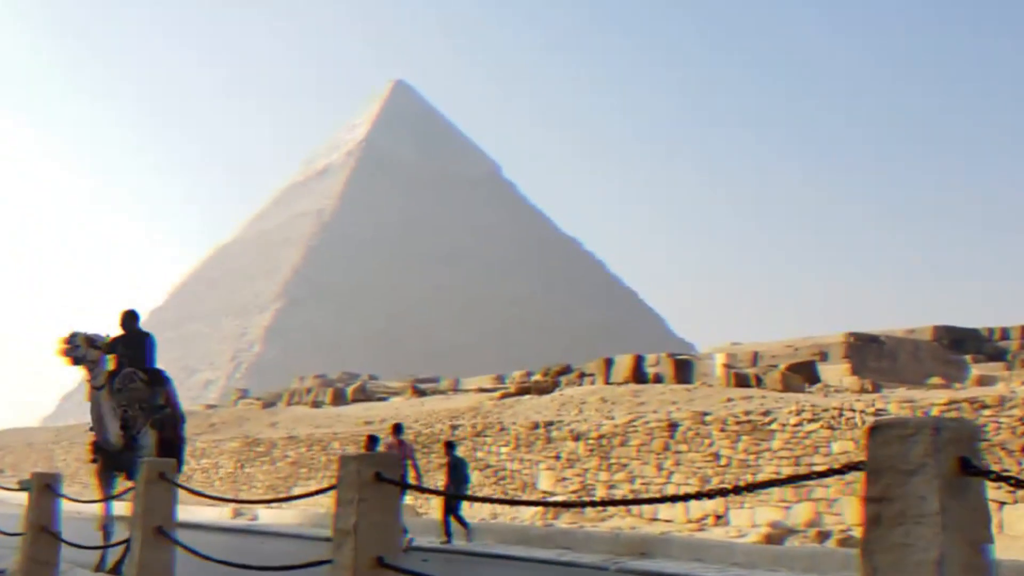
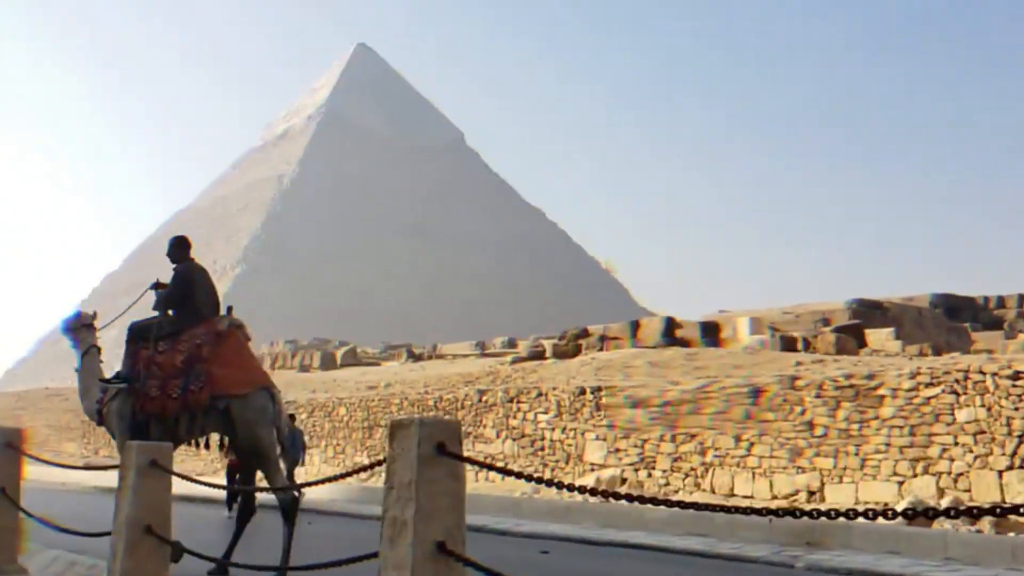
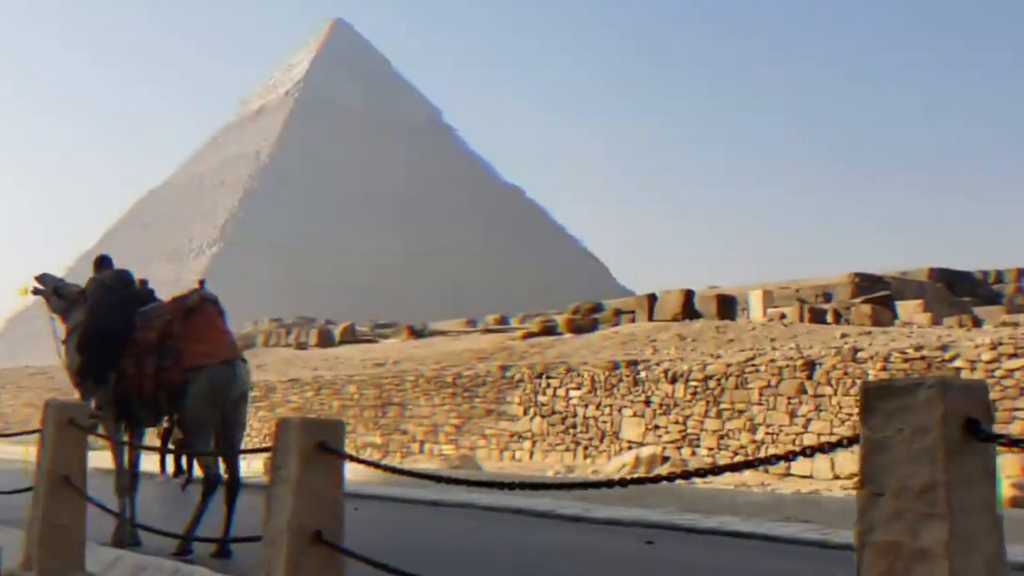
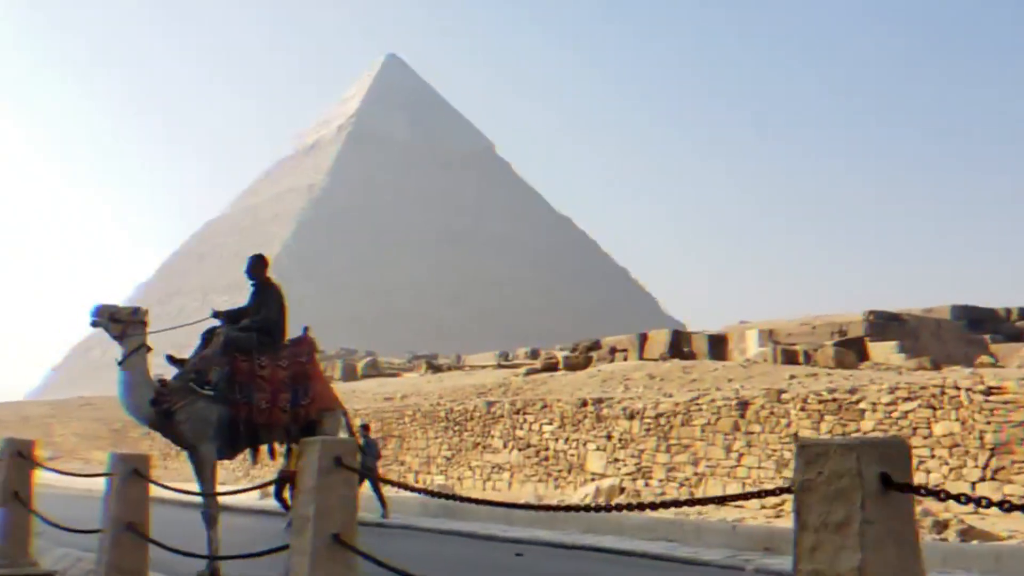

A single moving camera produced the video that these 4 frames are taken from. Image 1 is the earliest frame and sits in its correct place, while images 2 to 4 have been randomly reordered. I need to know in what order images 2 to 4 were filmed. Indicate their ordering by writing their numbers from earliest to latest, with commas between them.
4, 2, 3
